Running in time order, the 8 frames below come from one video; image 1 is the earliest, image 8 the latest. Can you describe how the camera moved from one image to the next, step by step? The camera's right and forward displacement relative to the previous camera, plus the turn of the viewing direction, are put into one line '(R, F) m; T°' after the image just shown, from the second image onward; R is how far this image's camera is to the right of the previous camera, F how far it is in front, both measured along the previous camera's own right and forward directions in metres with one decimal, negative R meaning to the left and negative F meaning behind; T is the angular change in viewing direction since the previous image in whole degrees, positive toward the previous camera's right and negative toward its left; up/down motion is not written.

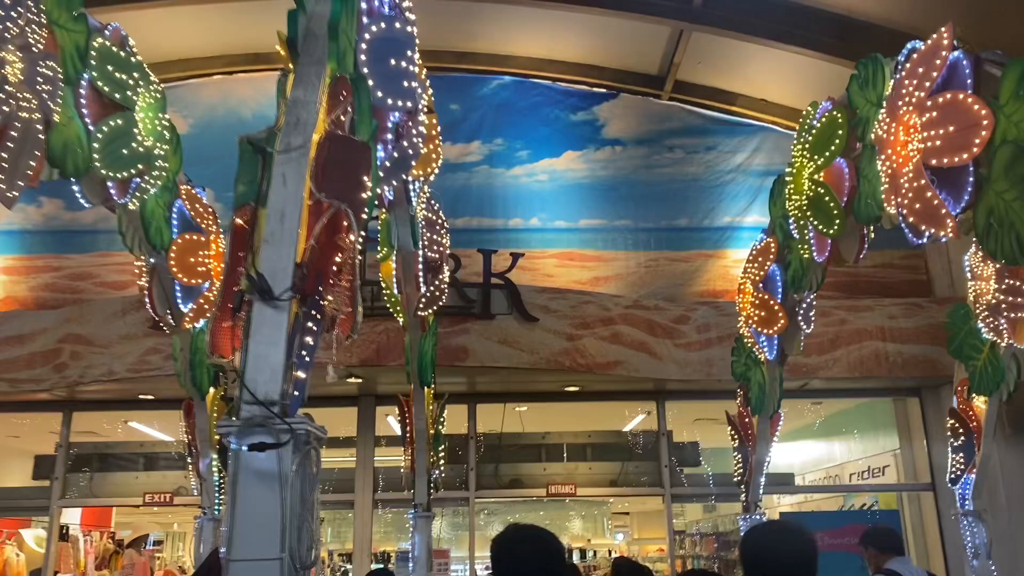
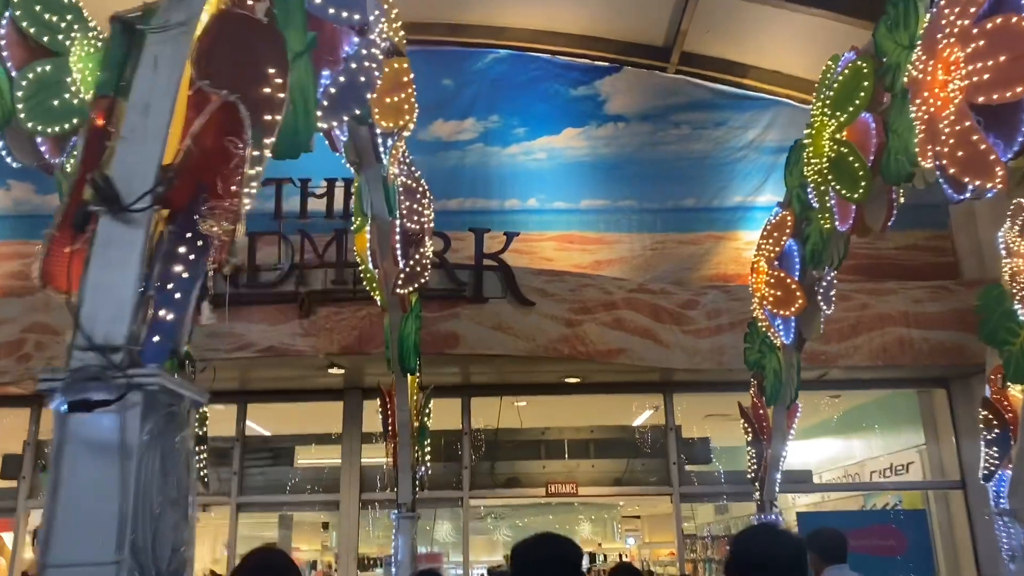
(+0.1, +0.6) m; -1°
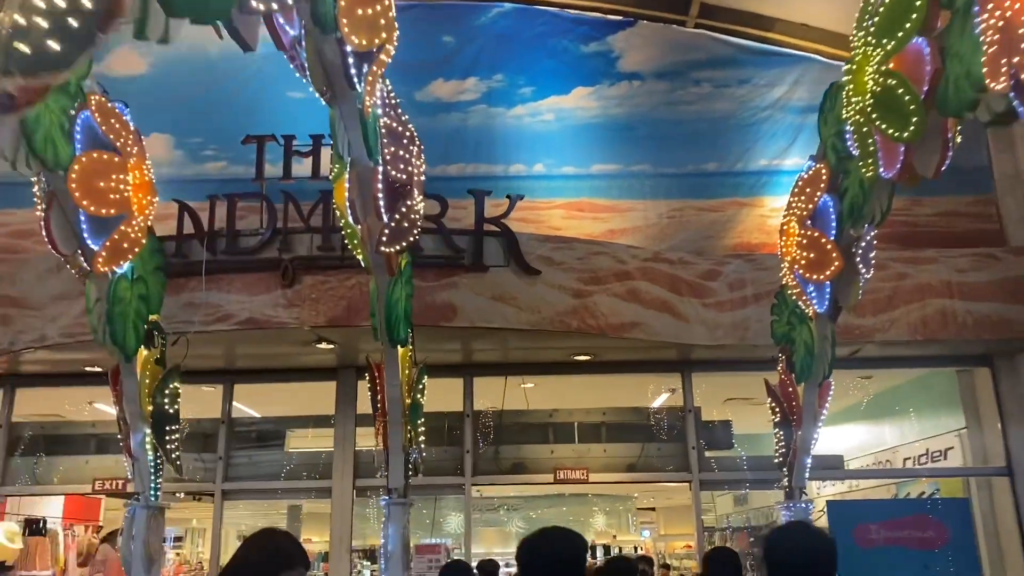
(+0.1, +0.6) m; -1°
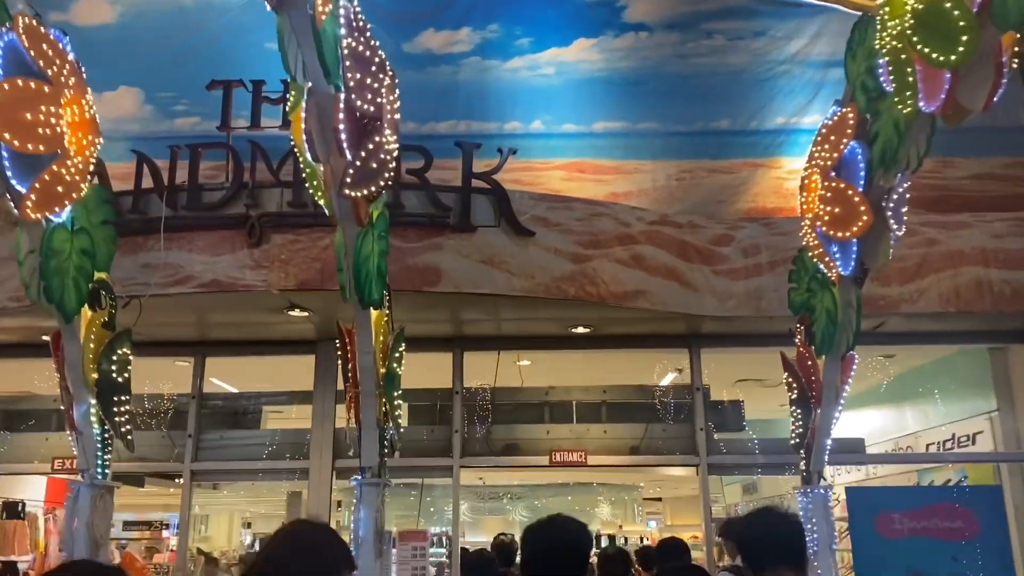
(+0.1, +0.6) m; -1°
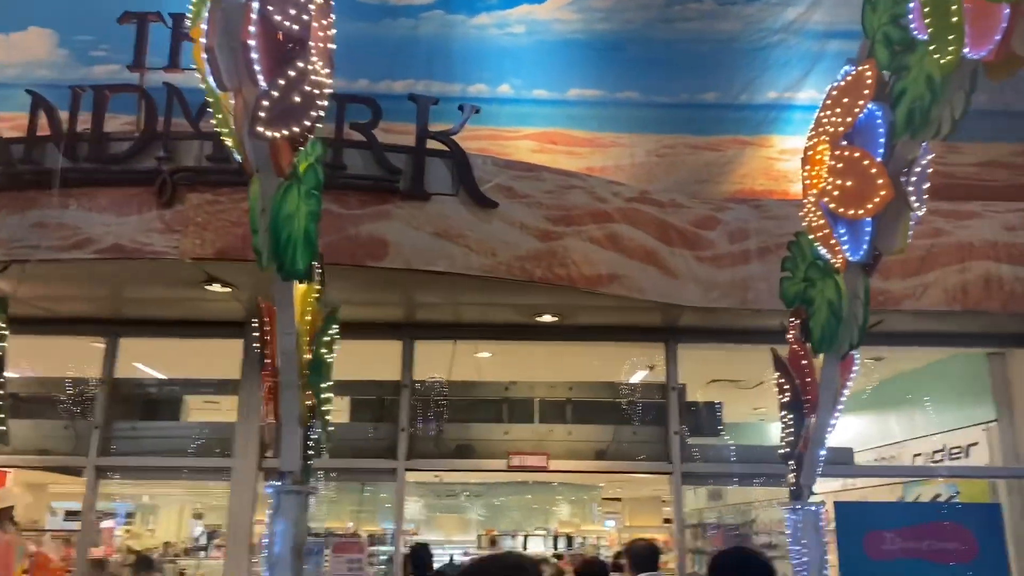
(+0.1, +0.7) m; +2°
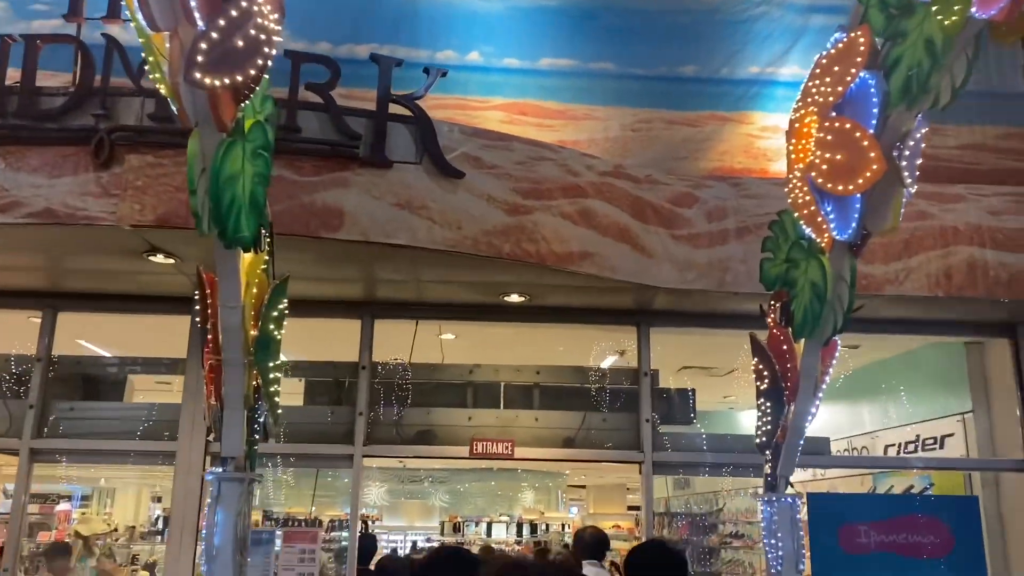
(0.0, +0.3) m; +2°
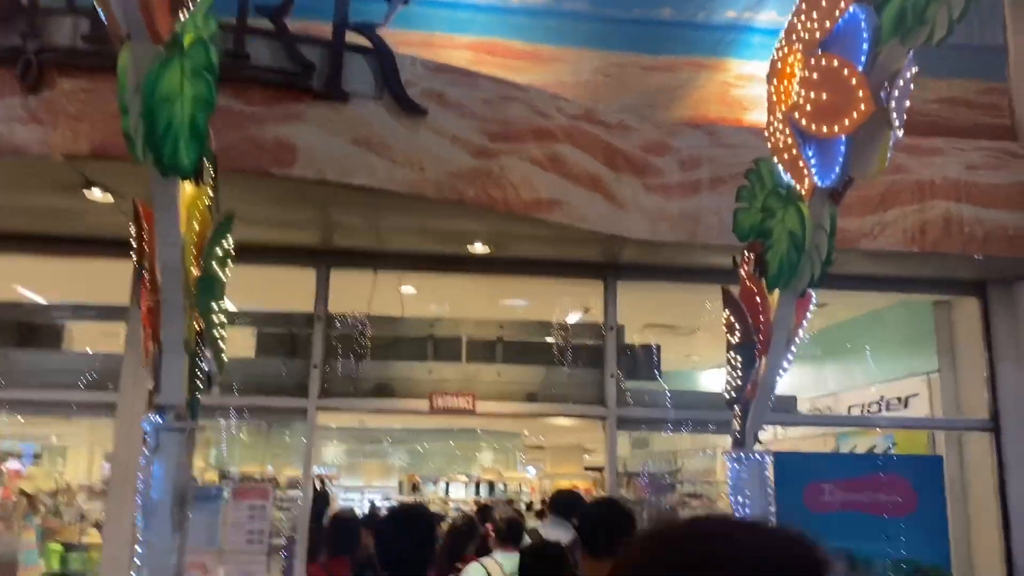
(0.0, +0.2) m; +3°
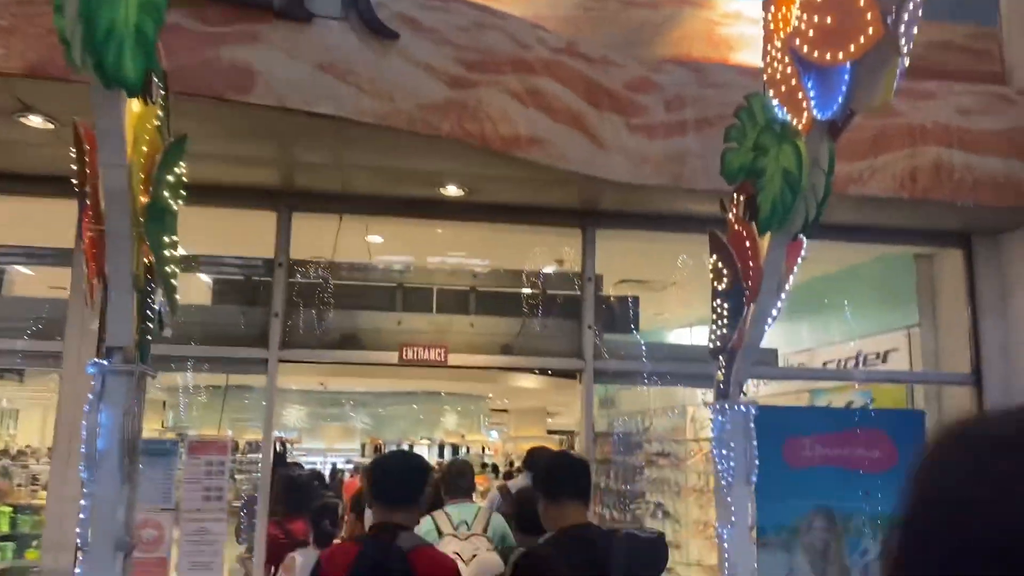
(-0.1, +0.3) m; +2°
